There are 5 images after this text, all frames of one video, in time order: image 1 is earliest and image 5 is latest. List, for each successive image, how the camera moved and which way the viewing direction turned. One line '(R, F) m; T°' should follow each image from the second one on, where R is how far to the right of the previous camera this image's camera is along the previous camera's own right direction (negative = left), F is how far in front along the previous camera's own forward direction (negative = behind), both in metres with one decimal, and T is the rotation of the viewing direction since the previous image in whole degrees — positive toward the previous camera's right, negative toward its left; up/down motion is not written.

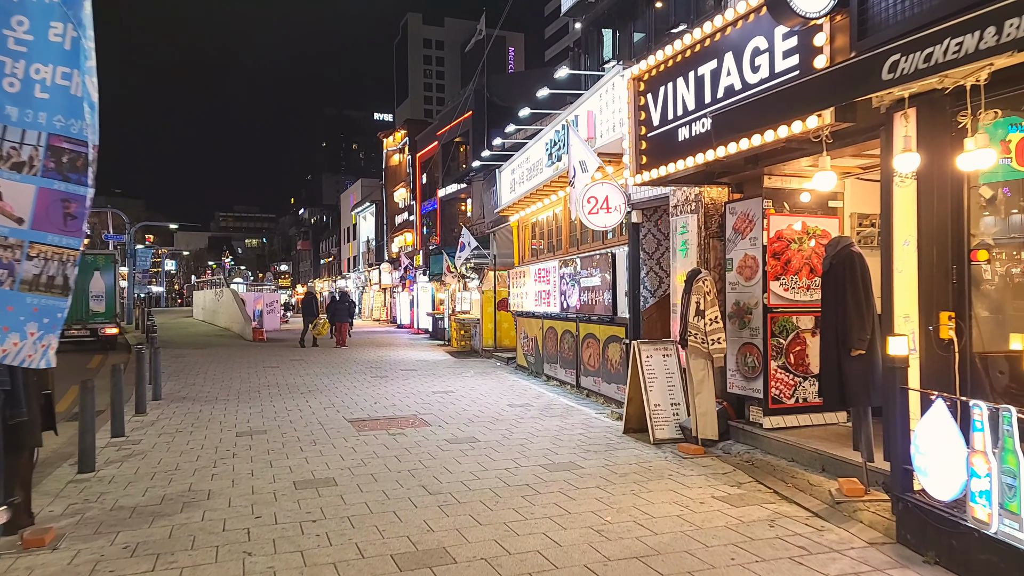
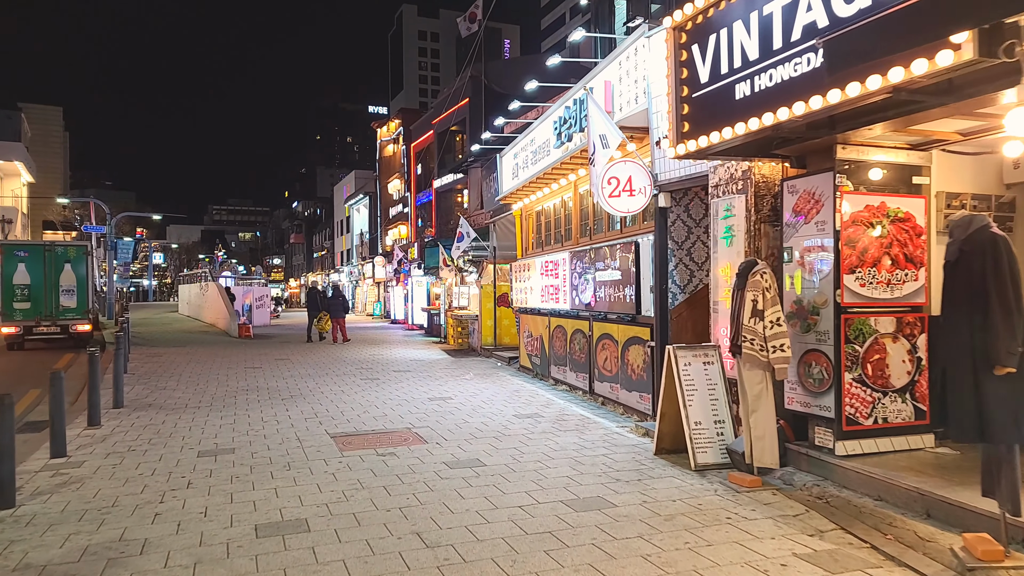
(-0.1, +1.2) m; 0°
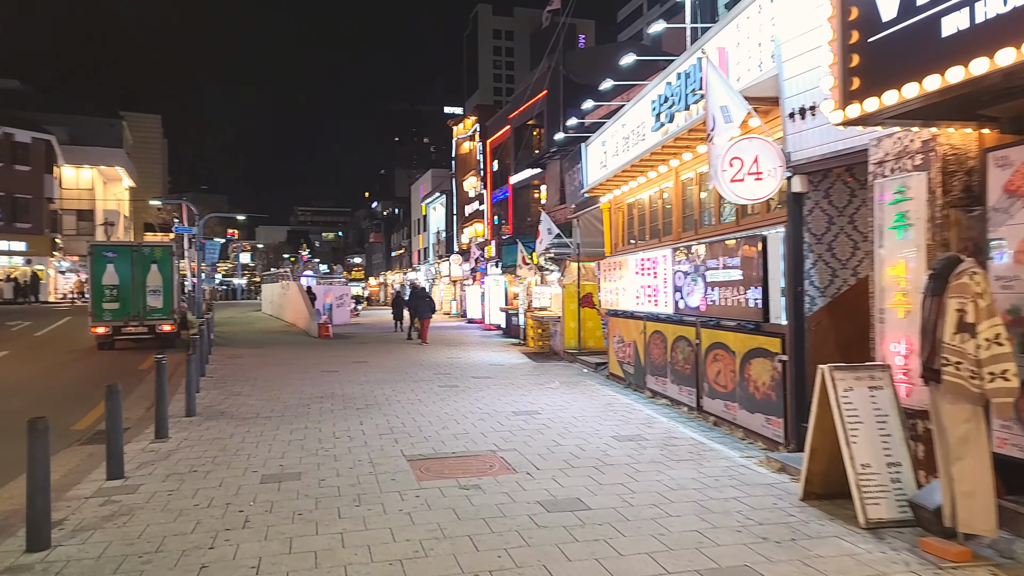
(-0.2, +1.1) m; -6°
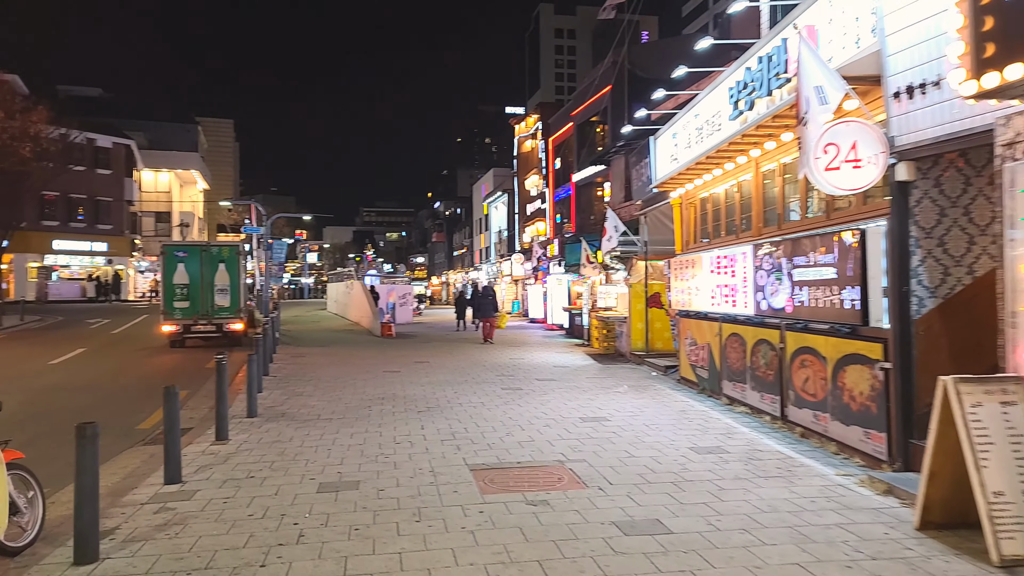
(-0.1, +0.4) m; -5°
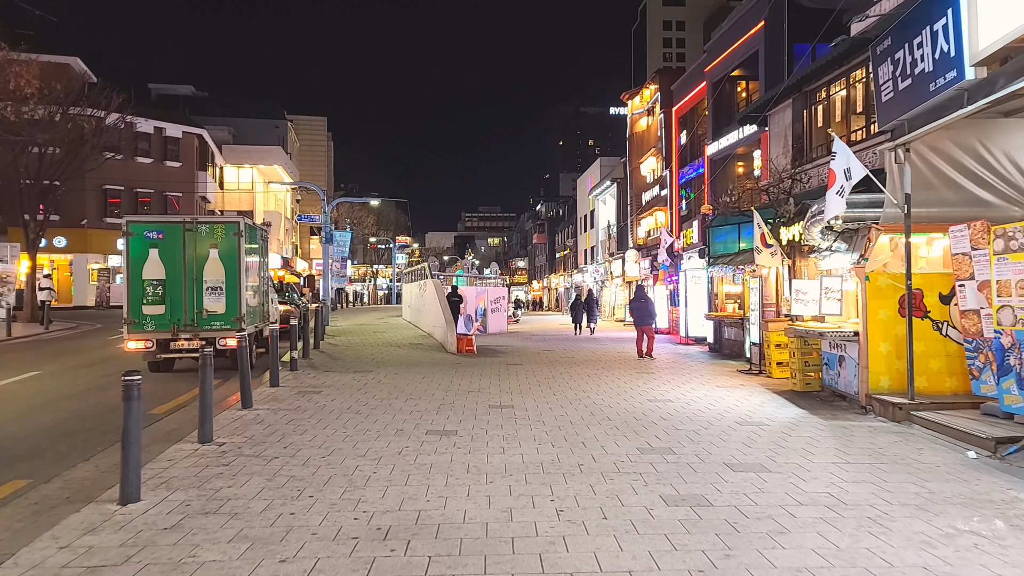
(-0.5, +6.4) m; -8°
